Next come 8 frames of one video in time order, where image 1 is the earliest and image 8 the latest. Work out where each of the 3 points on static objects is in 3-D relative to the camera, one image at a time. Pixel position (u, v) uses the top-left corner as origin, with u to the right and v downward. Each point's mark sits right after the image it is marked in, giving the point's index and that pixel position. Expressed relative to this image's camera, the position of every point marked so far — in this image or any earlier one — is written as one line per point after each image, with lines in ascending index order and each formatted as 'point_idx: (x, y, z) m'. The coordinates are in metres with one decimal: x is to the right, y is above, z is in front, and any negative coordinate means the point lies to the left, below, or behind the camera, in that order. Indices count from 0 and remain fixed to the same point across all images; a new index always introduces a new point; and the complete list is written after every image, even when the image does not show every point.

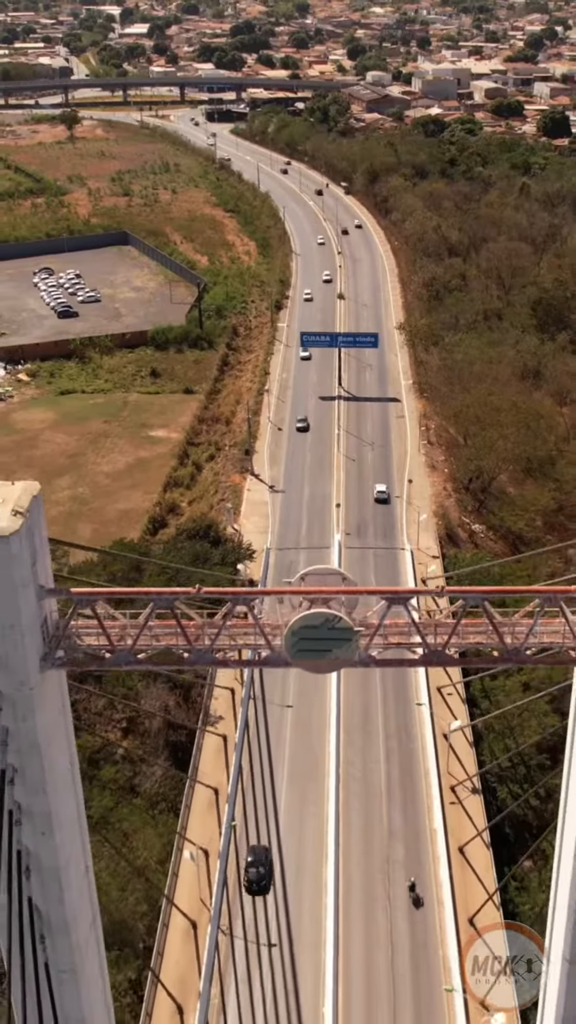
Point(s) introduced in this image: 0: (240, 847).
0: (-0.6, -4.4, +17.4) m
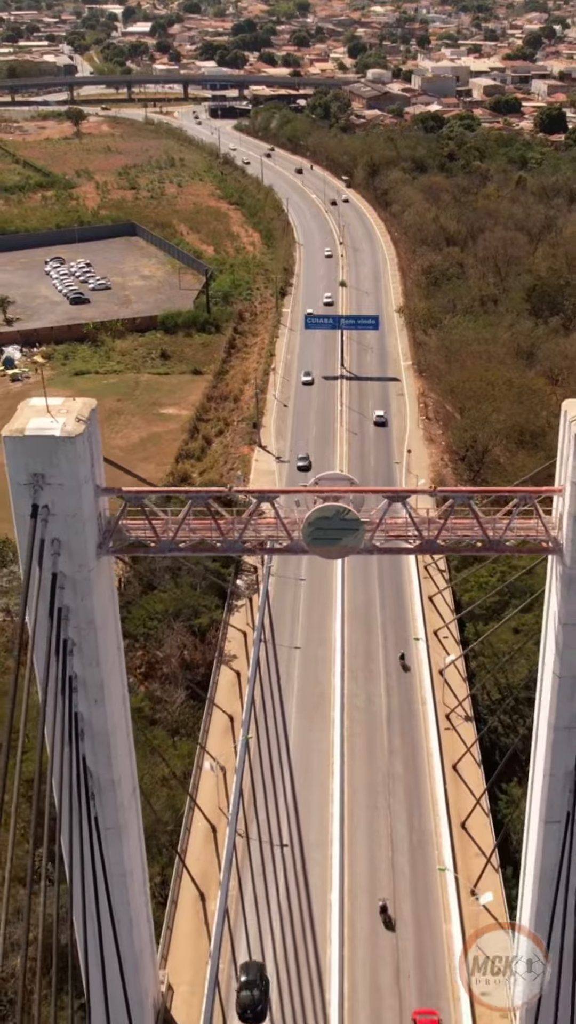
0: (-0.5, -3.7, +19.2) m
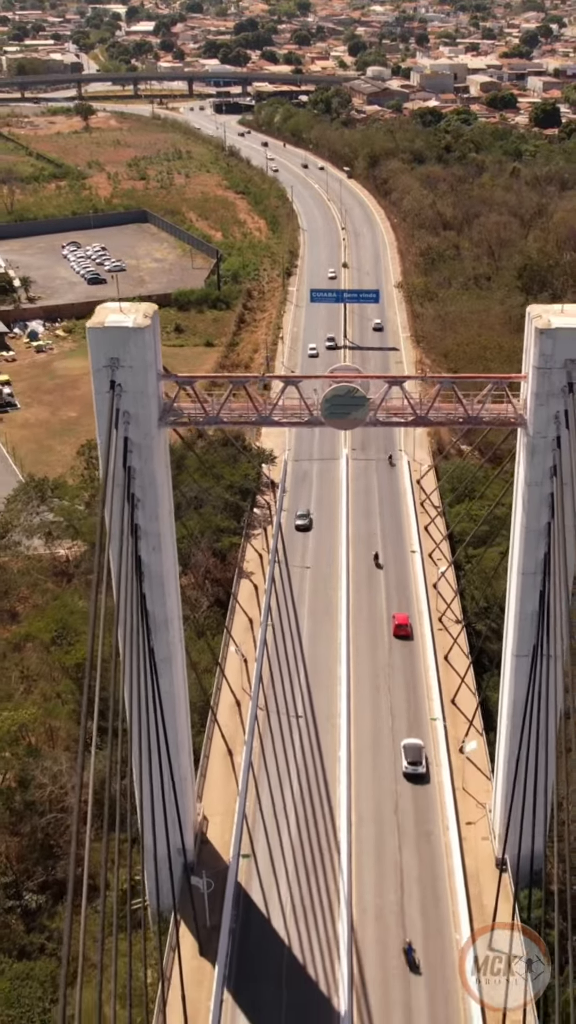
0: (-0.2, -2.4, +22.1) m
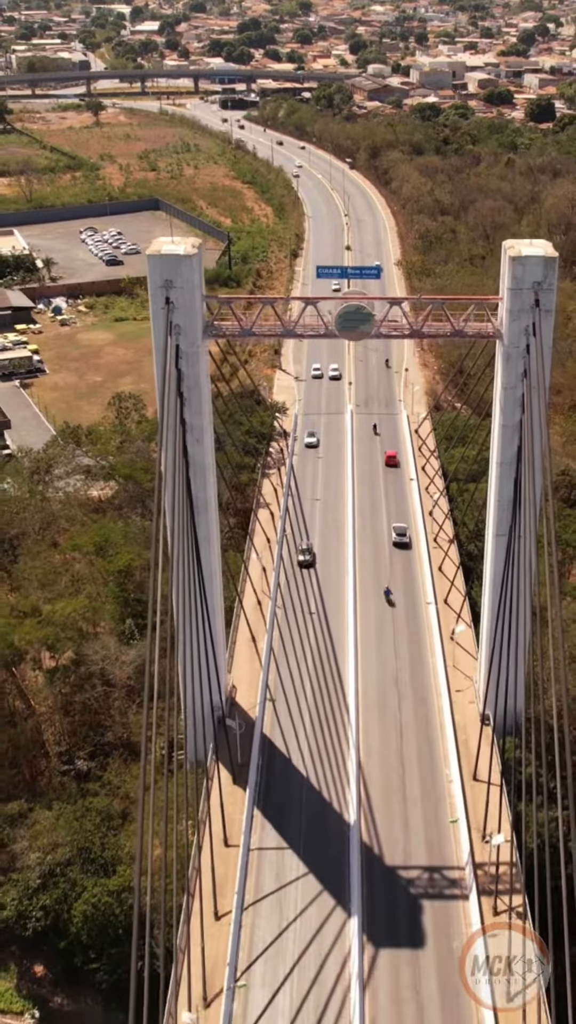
0: (0.0, -1.0, +25.2) m
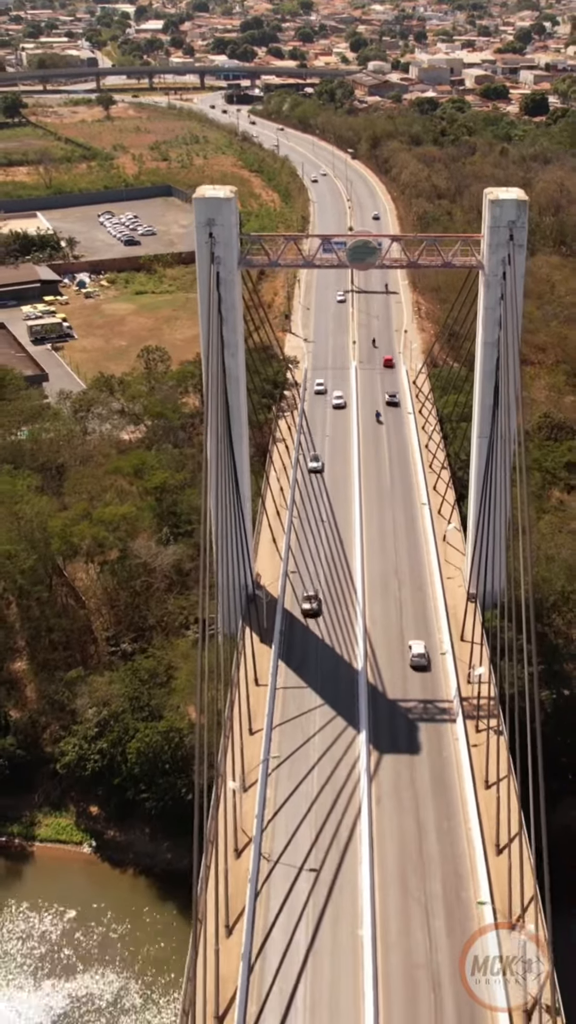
0: (+0.3, +0.6, +29.0) m
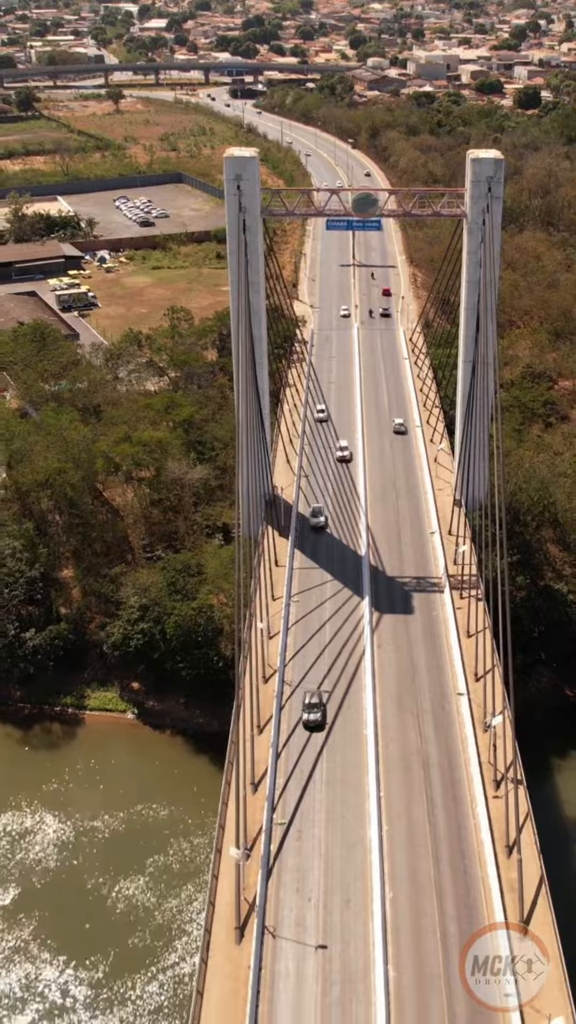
0: (+0.6, +2.4, +33.0) m
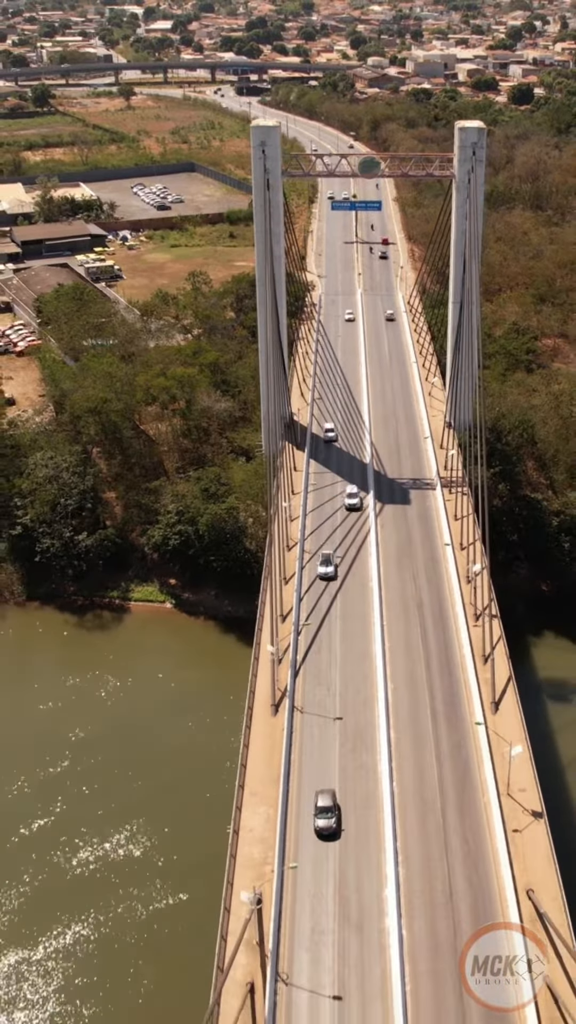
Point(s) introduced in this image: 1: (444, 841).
0: (+1.0, +4.4, +37.7) m
1: (+2.1, -4.5, +17.7) m
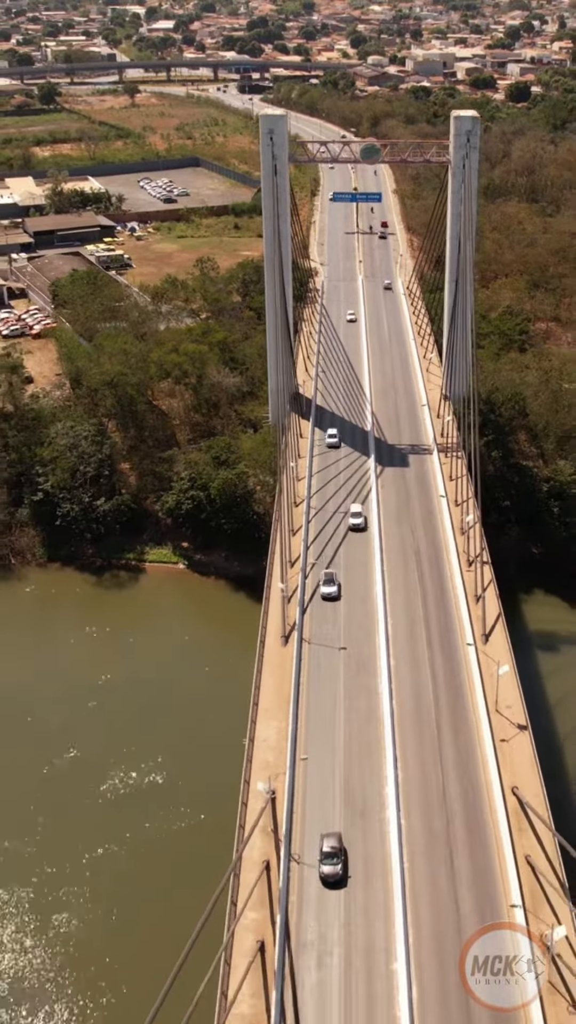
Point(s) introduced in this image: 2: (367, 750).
0: (+1.1, +5.3, +39.7) m
1: (+2.3, -3.6, +19.7) m
2: (+1.2, -3.6, +19.5) m
